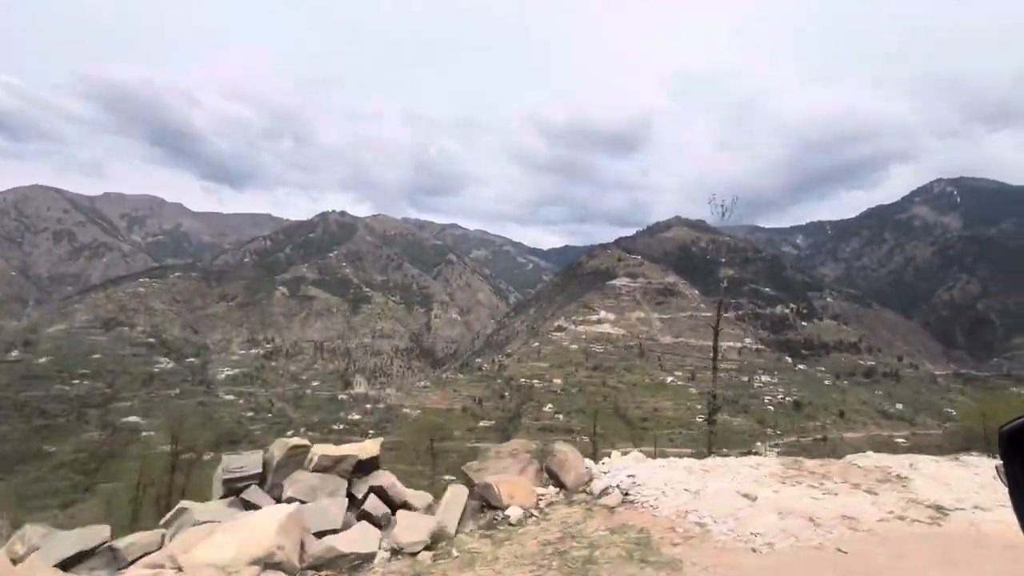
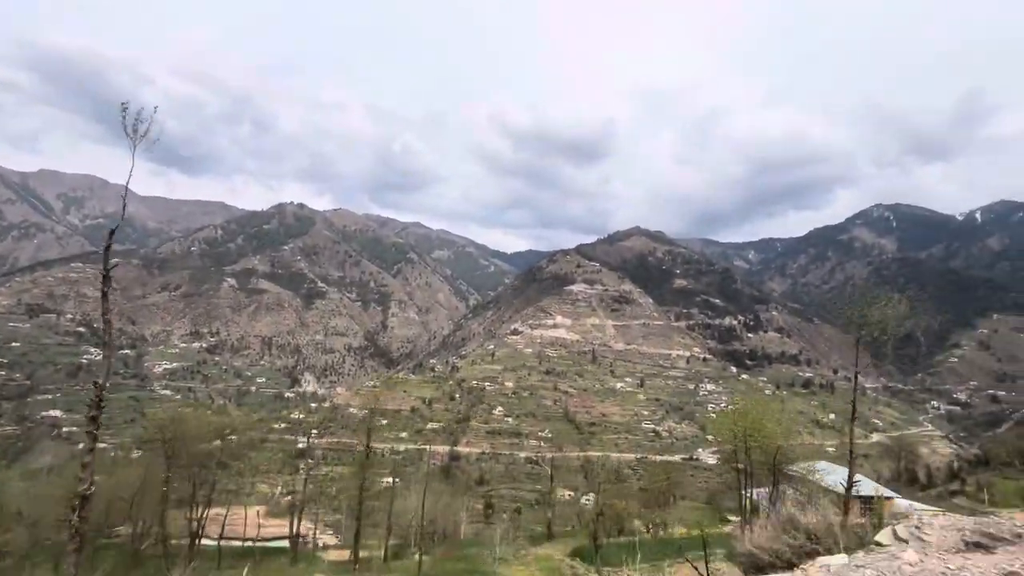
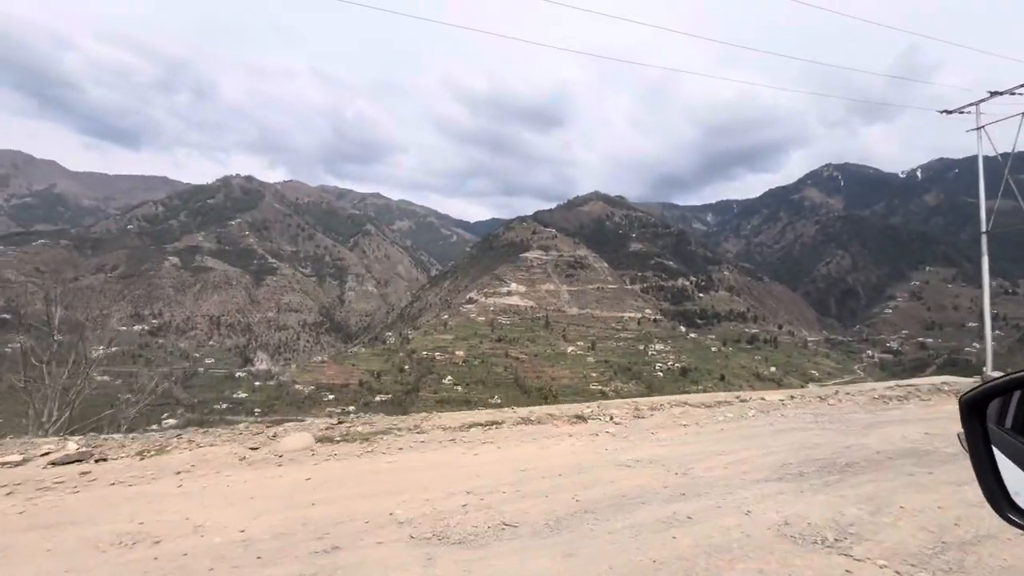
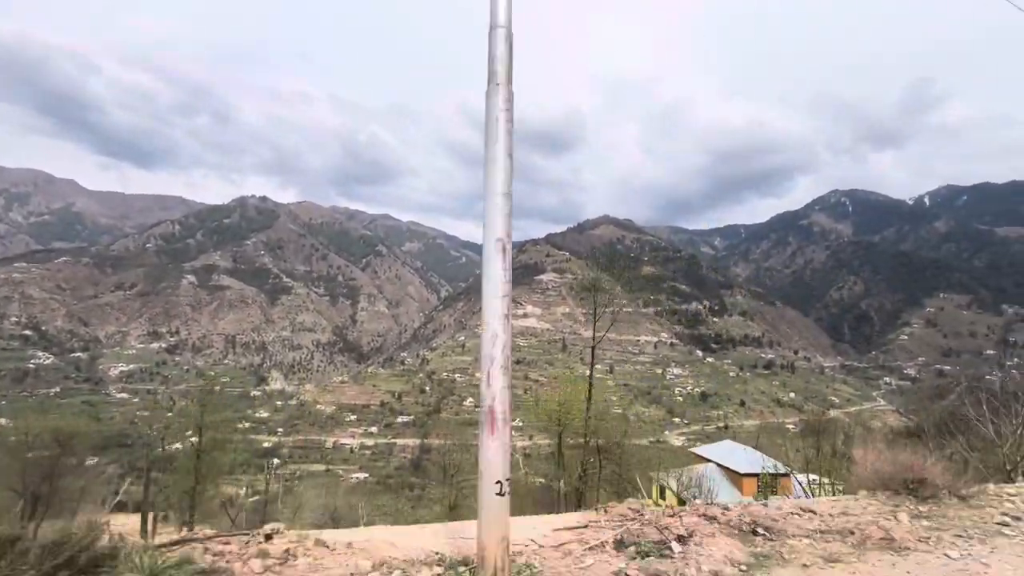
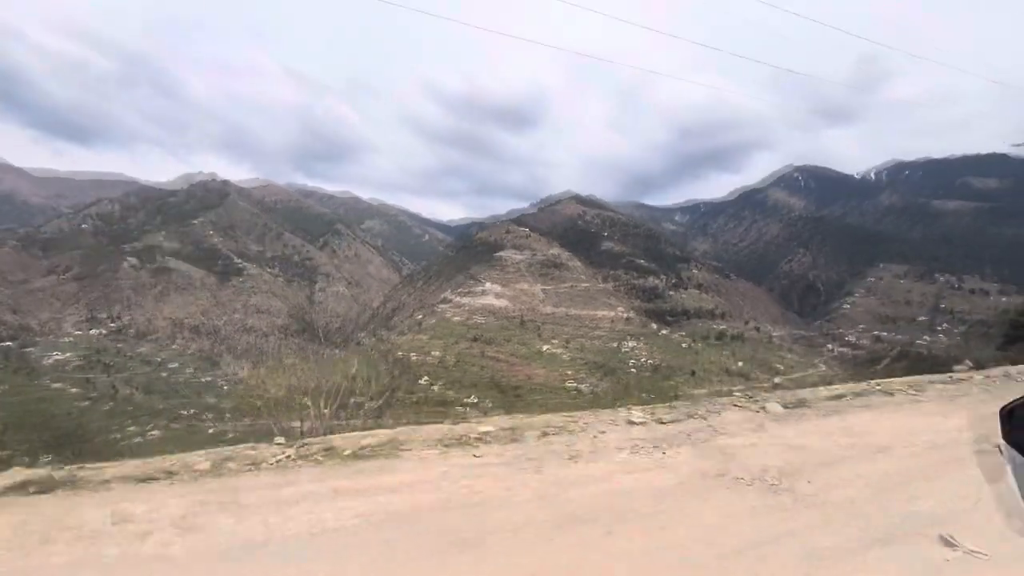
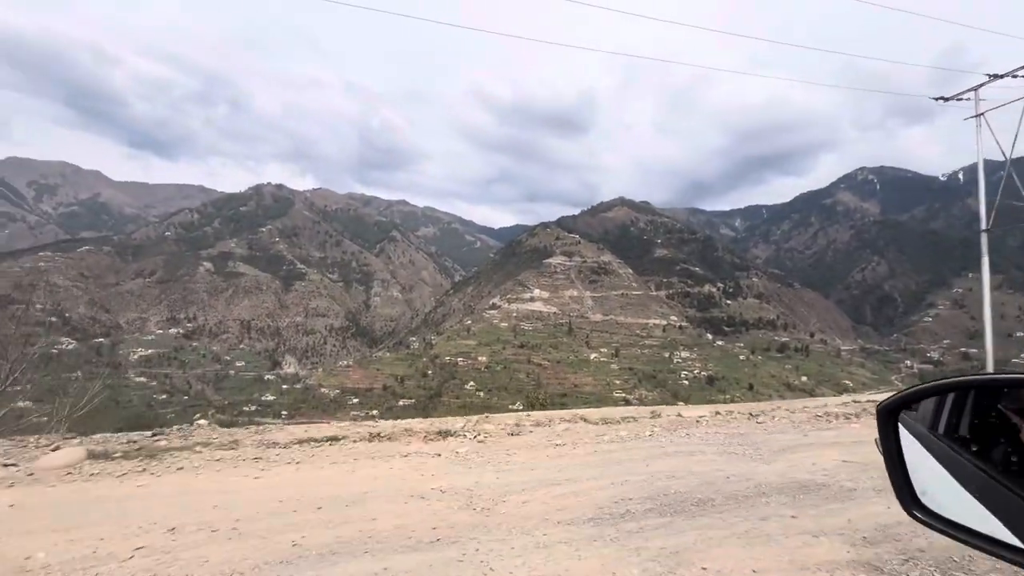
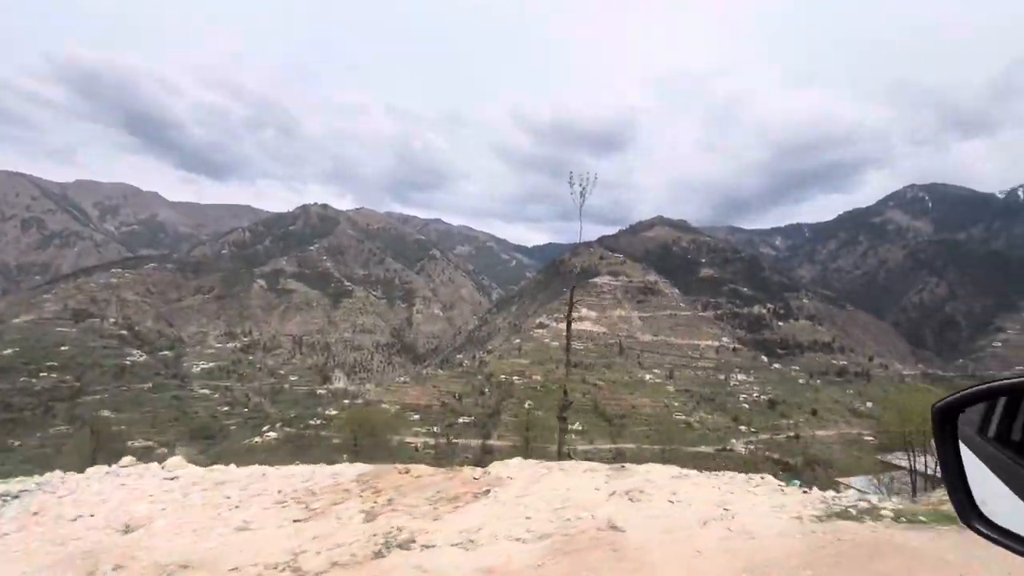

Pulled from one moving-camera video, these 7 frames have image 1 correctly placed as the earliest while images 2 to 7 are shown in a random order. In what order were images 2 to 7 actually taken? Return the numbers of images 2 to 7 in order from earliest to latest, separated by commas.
7, 2, 4, 5, 3, 6
